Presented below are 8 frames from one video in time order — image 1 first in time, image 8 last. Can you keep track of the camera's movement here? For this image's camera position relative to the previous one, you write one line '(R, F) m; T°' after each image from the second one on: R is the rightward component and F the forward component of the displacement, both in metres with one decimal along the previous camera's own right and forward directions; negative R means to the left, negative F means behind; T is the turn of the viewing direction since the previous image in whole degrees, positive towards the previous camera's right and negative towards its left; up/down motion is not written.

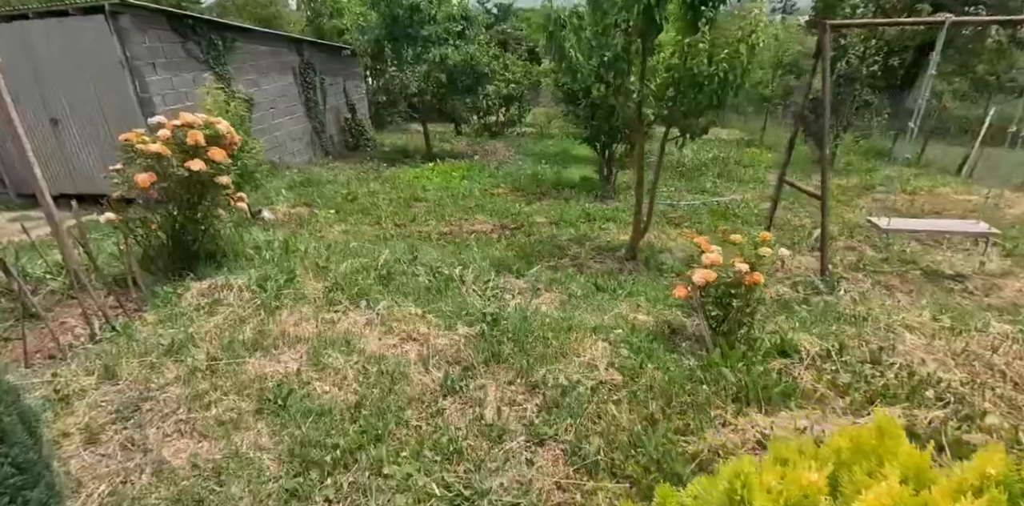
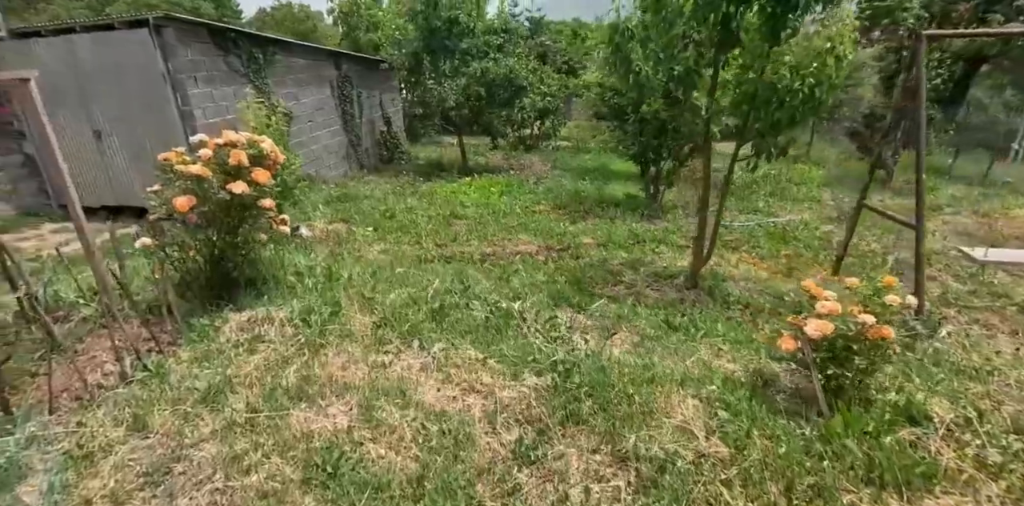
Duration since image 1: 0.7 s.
(-0.2, +0.3) m; -3°
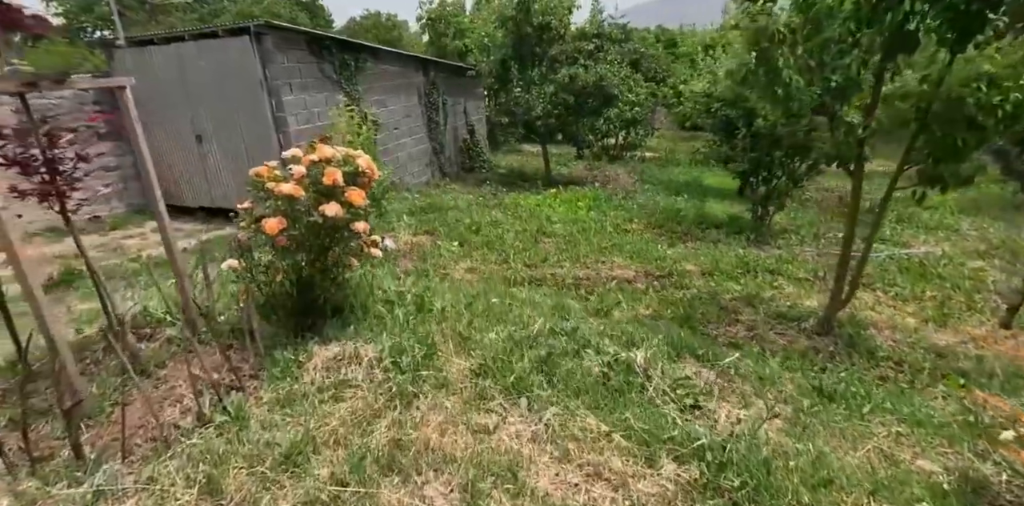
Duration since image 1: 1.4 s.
(-0.2, +0.4) m; -7°
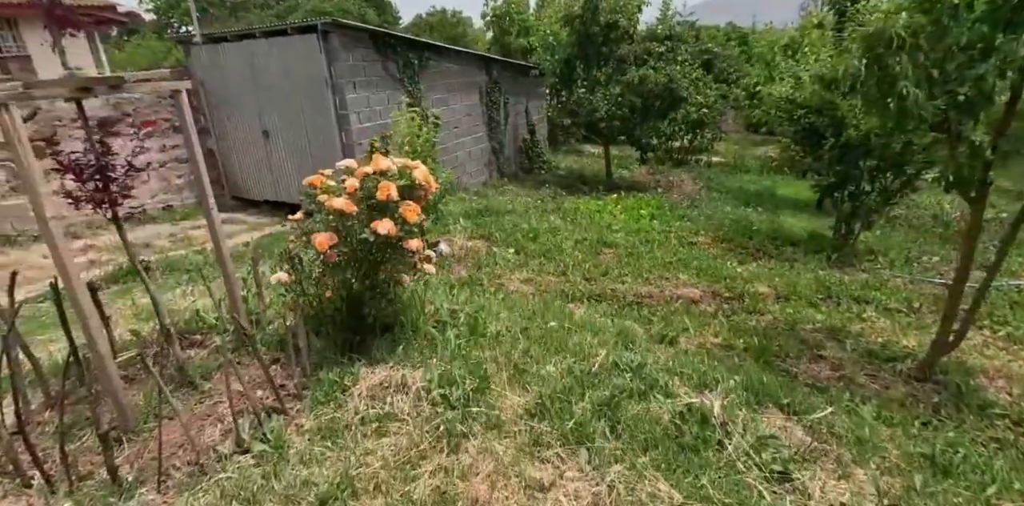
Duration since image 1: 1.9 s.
(-0.1, +0.2) m; -6°
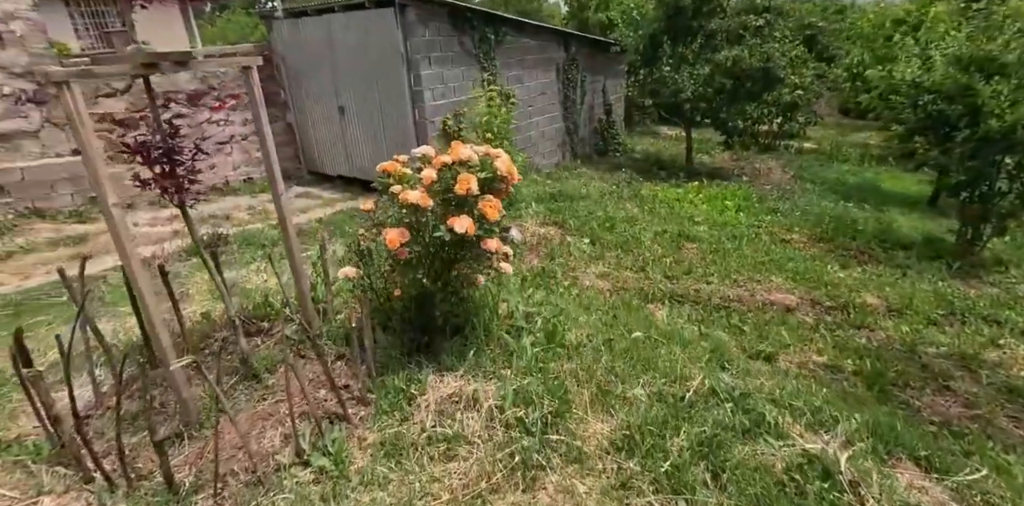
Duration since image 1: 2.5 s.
(-0.1, +0.3) m; -7°
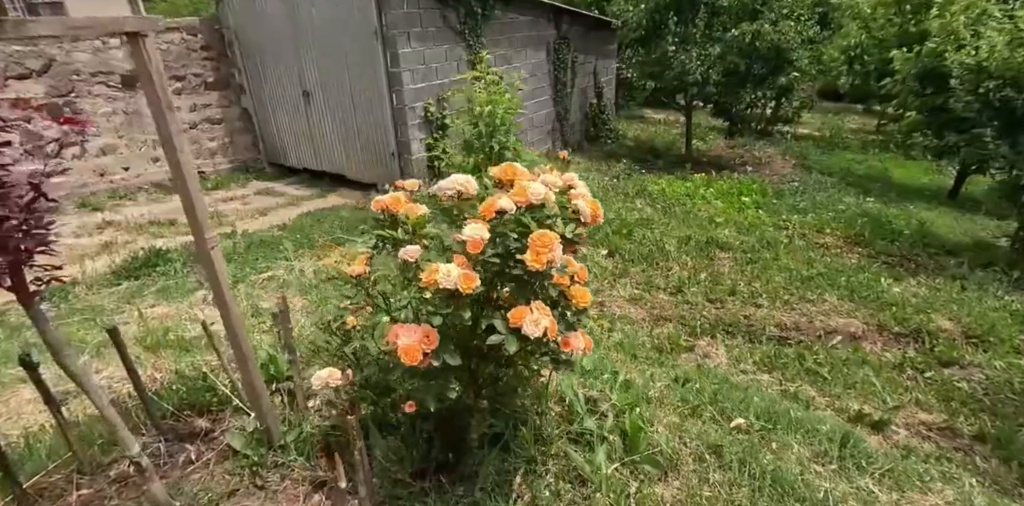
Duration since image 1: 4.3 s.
(-0.3, +0.8) m; +3°
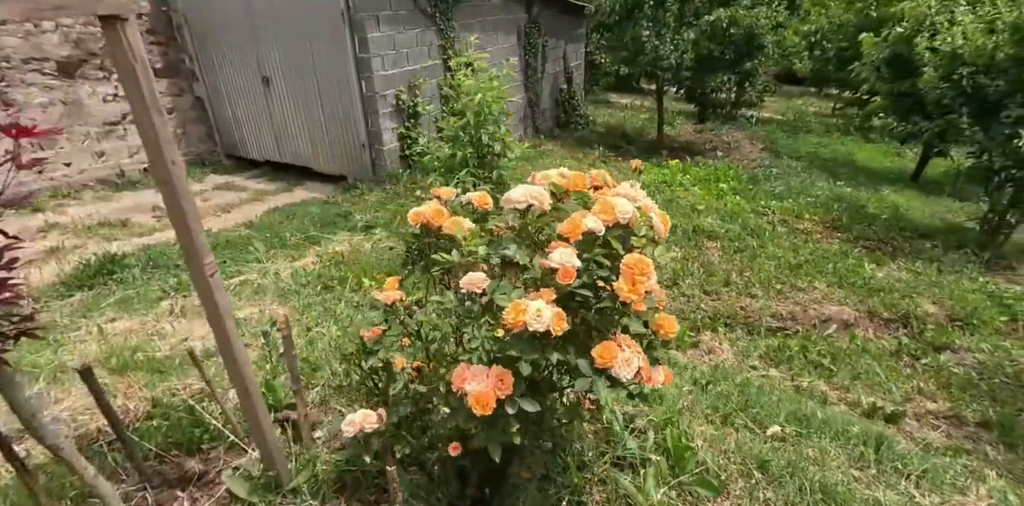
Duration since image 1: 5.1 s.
(-0.2, +0.2) m; +4°
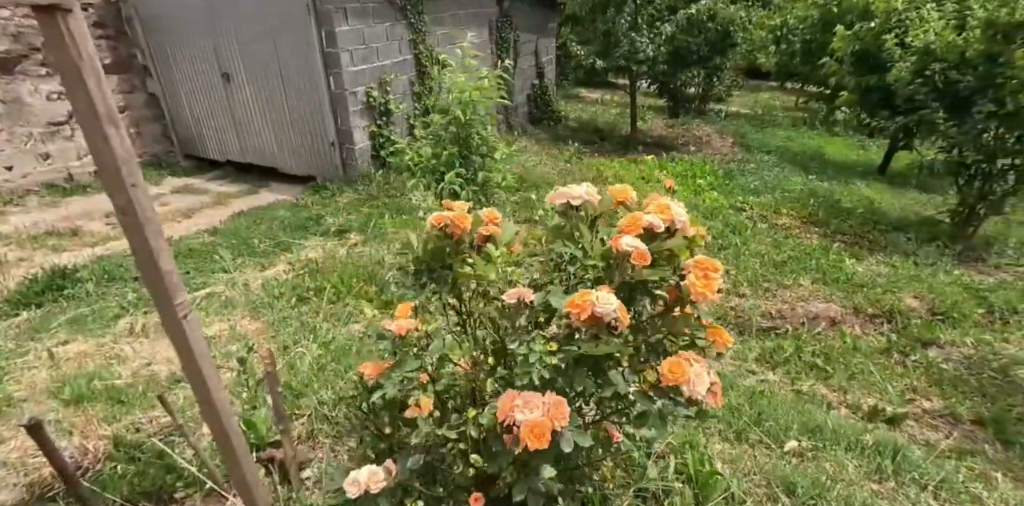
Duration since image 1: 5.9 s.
(-0.1, +0.1) m; +3°
